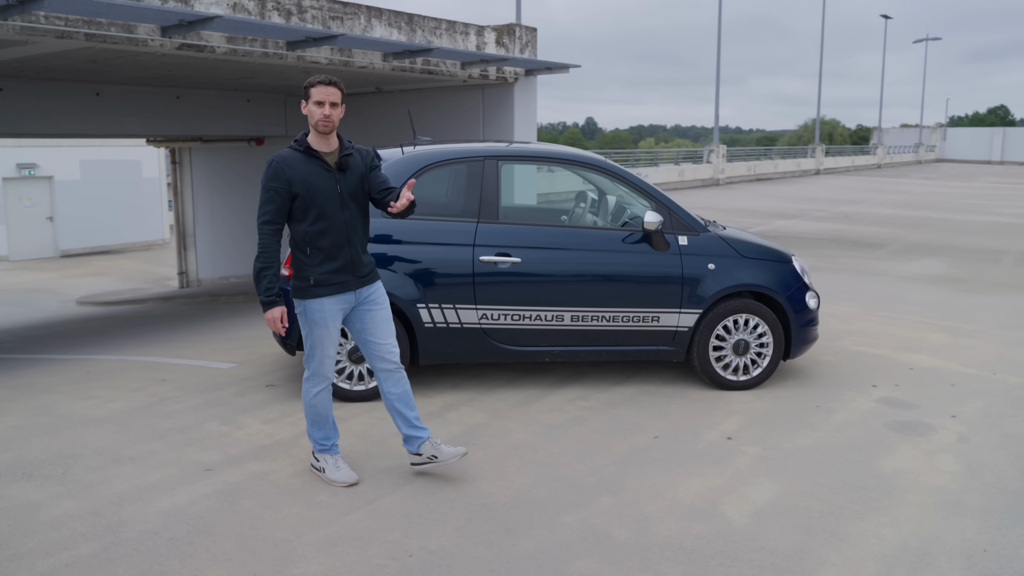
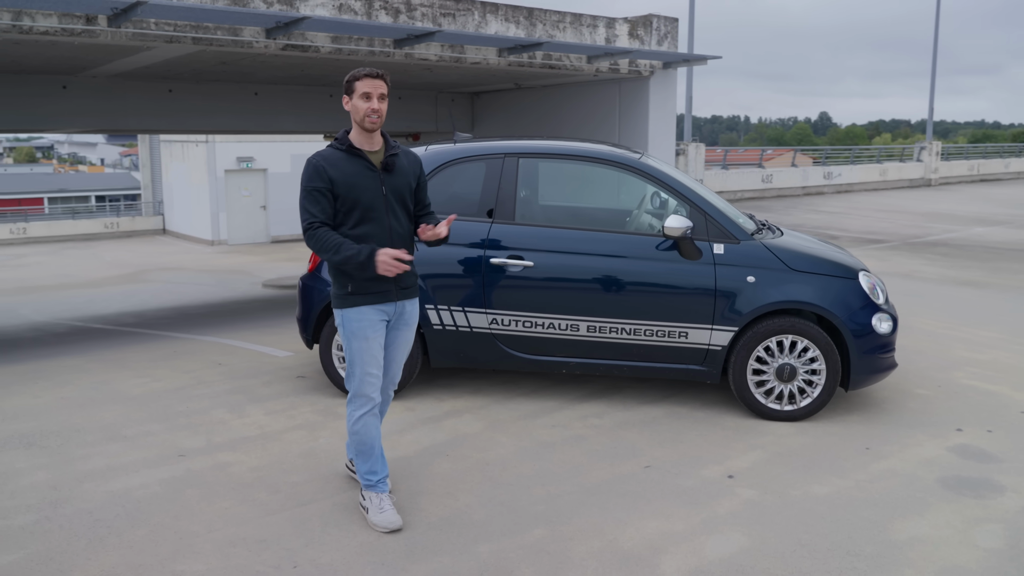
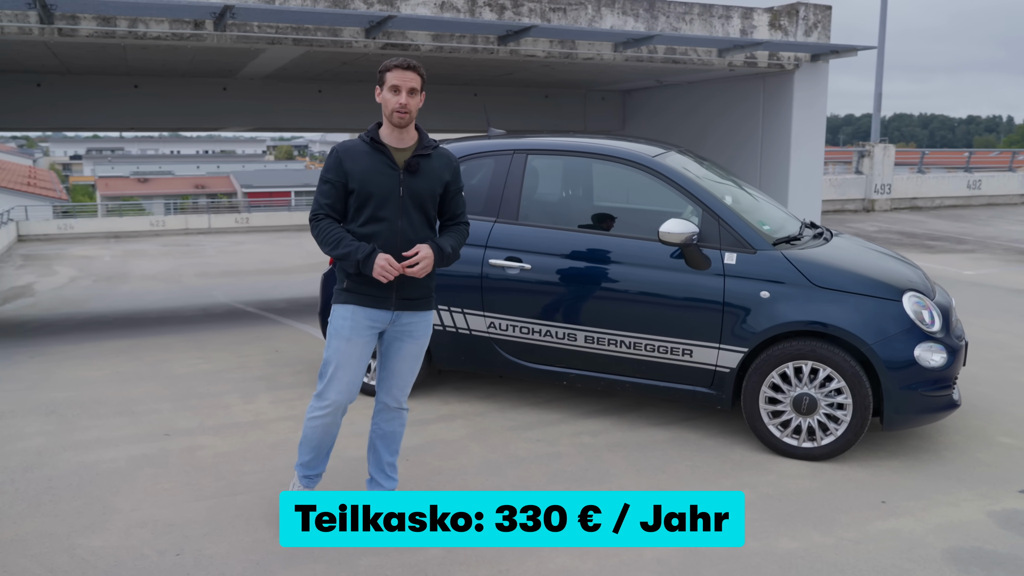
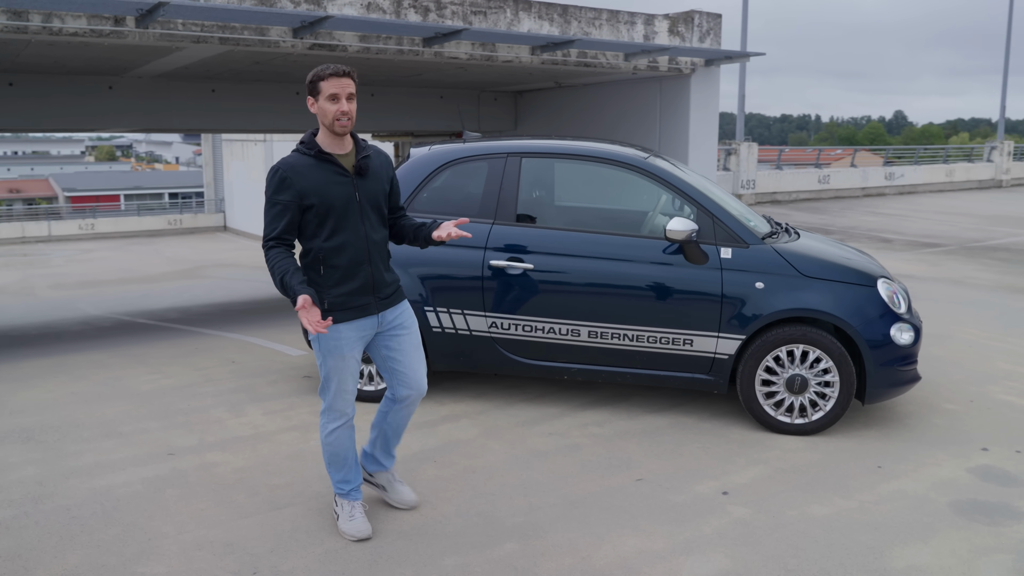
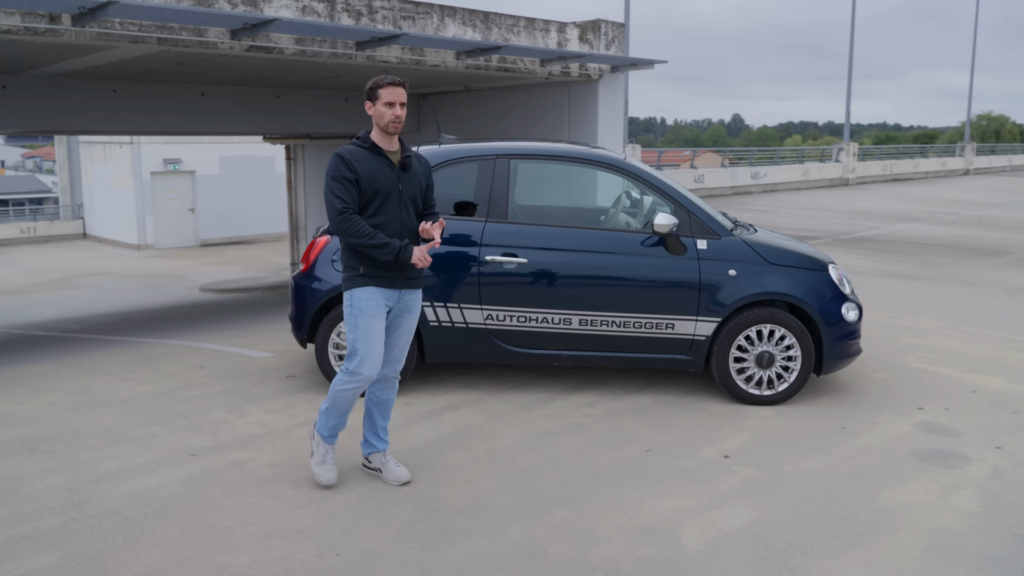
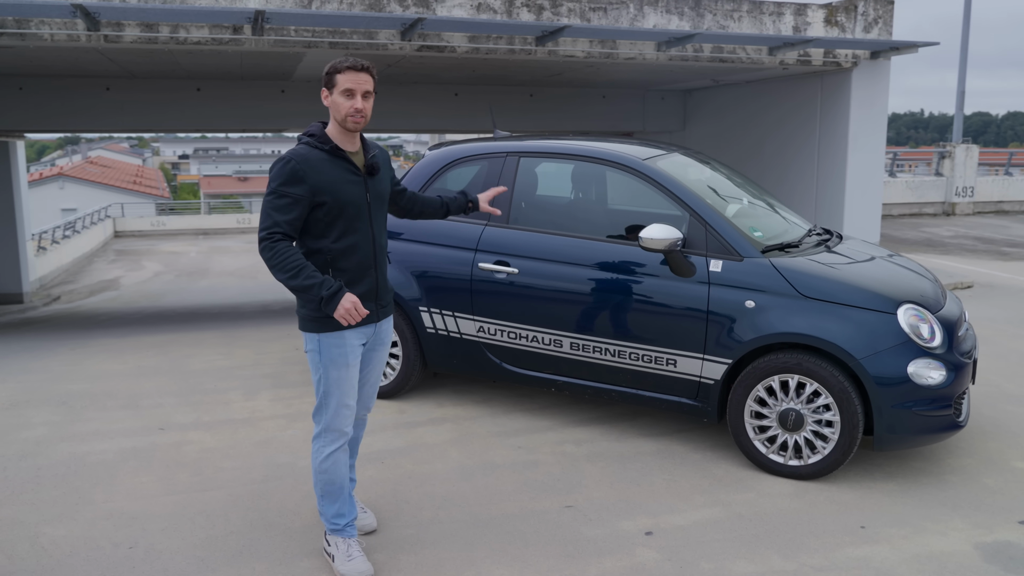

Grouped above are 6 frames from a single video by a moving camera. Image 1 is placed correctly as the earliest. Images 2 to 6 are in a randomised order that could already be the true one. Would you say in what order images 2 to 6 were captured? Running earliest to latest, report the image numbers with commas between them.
5, 2, 4, 3, 6
